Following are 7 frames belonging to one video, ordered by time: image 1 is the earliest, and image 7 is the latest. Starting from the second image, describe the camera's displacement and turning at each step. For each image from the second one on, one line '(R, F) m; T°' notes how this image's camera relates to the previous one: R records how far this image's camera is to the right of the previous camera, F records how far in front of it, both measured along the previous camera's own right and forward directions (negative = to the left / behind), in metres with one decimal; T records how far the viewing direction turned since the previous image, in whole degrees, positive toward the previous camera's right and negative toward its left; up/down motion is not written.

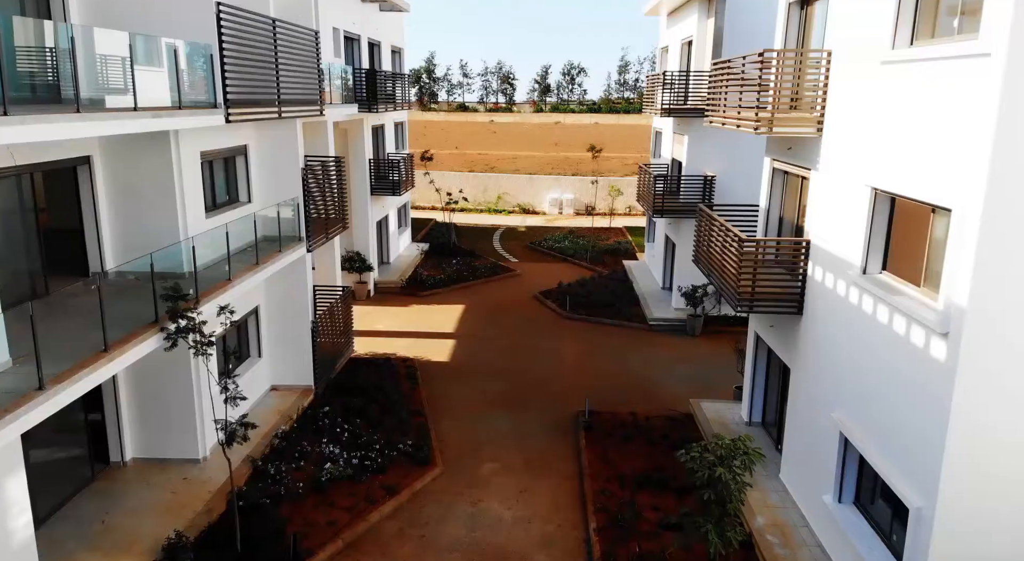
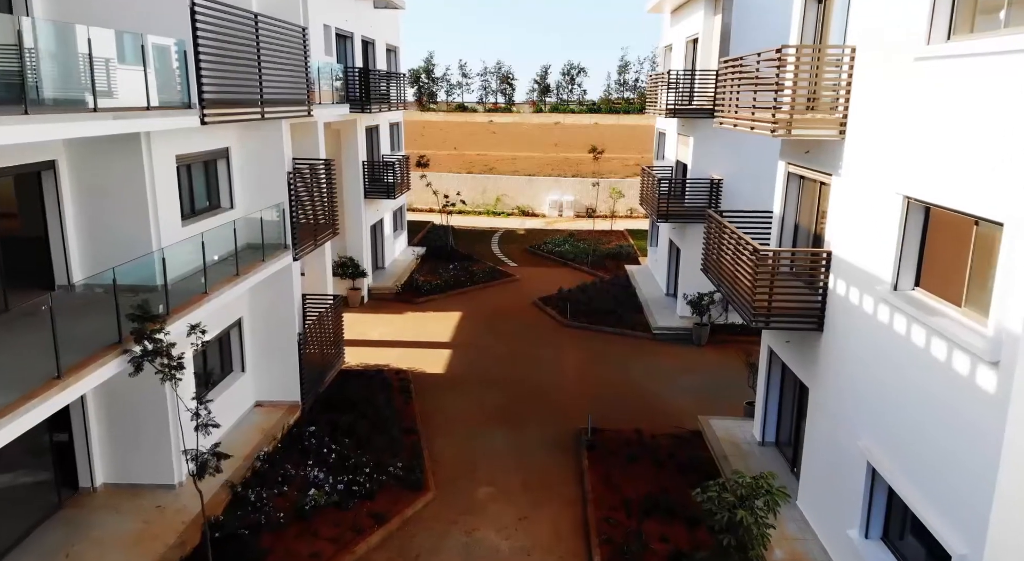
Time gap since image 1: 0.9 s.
(0.0, +0.7) m; 0°
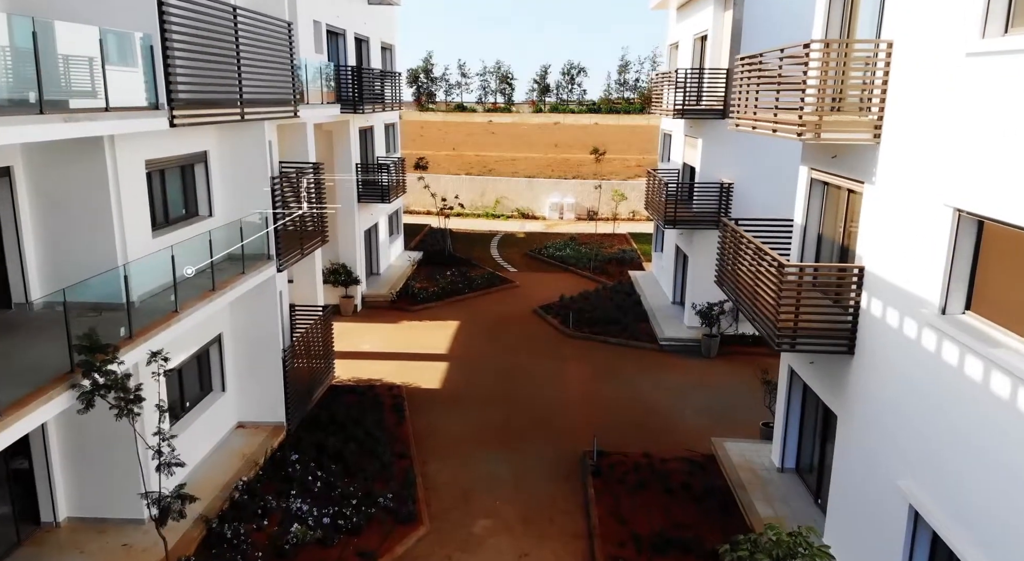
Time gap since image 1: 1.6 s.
(0.0, +0.8) m; 0°
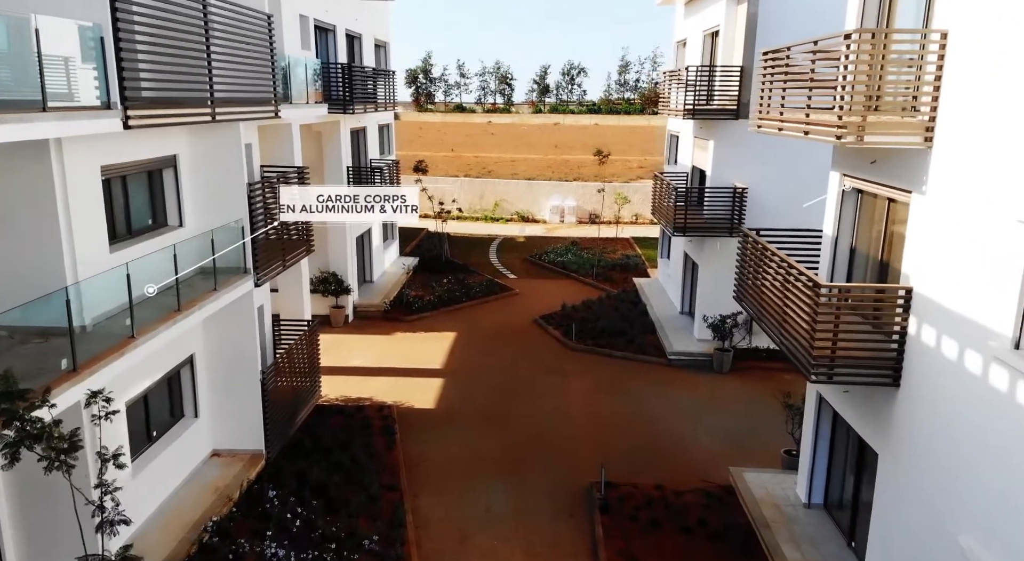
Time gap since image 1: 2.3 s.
(0.0, +1.0) m; 0°
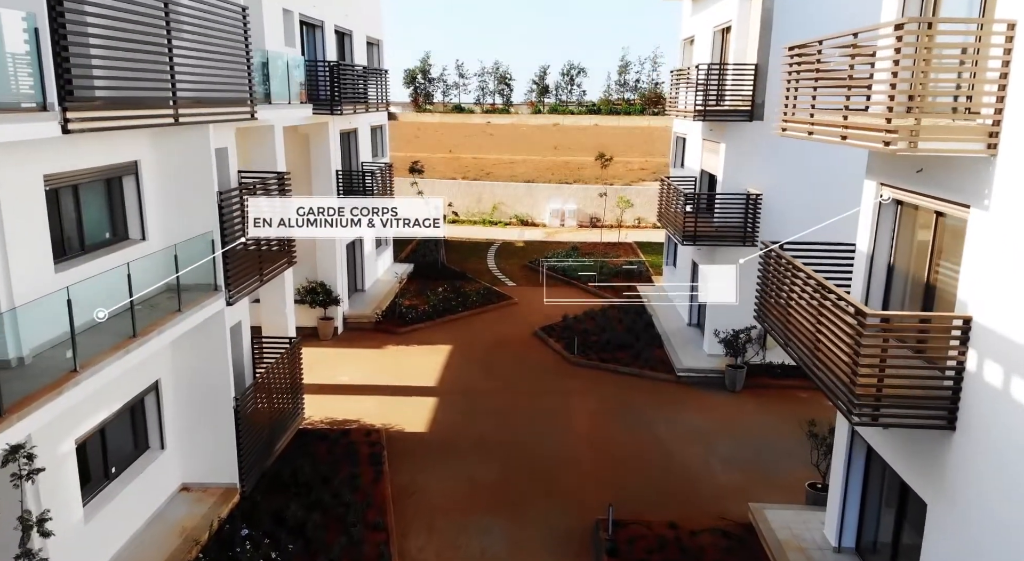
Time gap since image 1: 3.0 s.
(0.0, +0.9) m; 0°
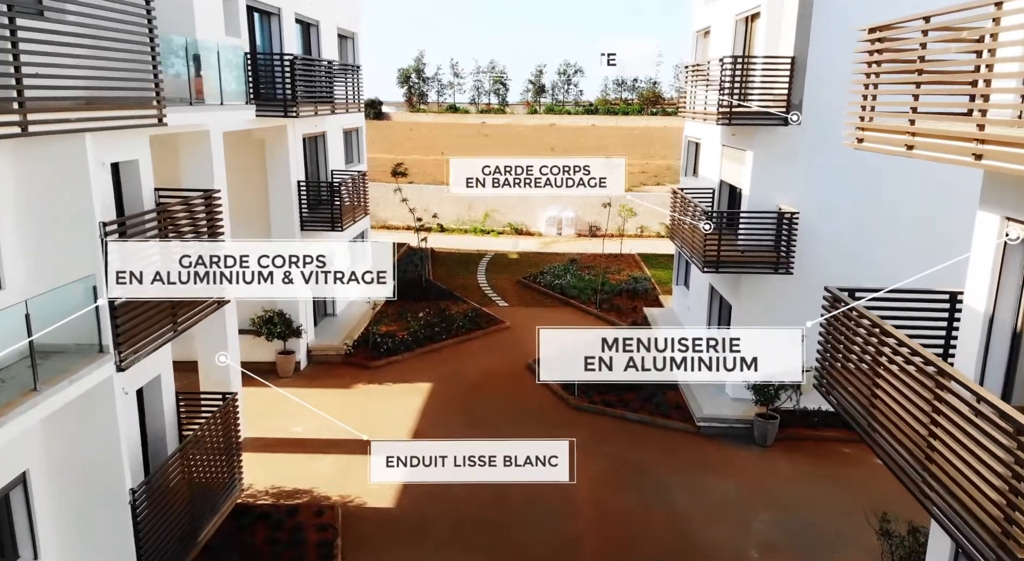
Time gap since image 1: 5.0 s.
(+0.1, +2.3) m; 0°
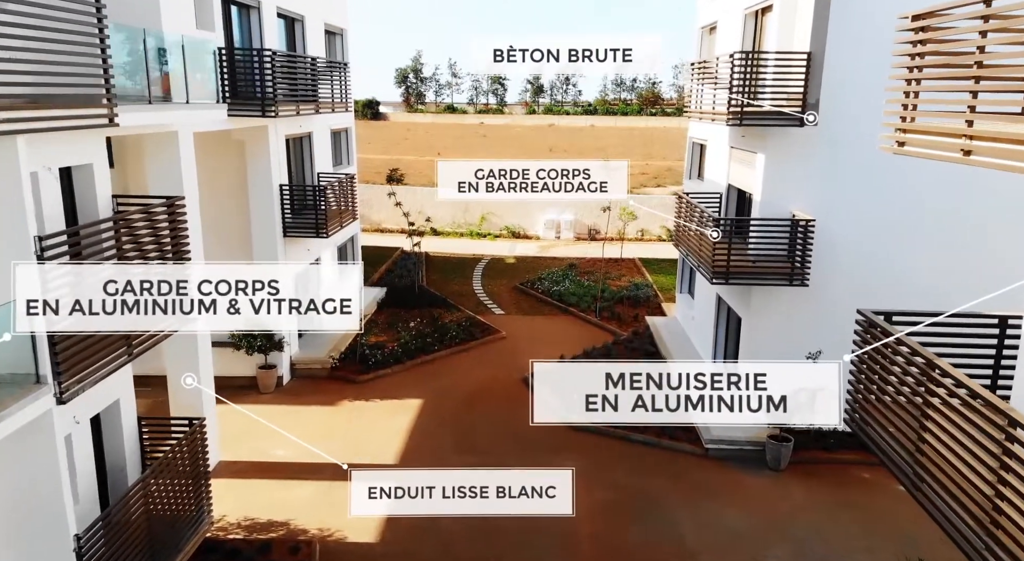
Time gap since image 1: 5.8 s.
(+0.1, +0.8) m; 0°
